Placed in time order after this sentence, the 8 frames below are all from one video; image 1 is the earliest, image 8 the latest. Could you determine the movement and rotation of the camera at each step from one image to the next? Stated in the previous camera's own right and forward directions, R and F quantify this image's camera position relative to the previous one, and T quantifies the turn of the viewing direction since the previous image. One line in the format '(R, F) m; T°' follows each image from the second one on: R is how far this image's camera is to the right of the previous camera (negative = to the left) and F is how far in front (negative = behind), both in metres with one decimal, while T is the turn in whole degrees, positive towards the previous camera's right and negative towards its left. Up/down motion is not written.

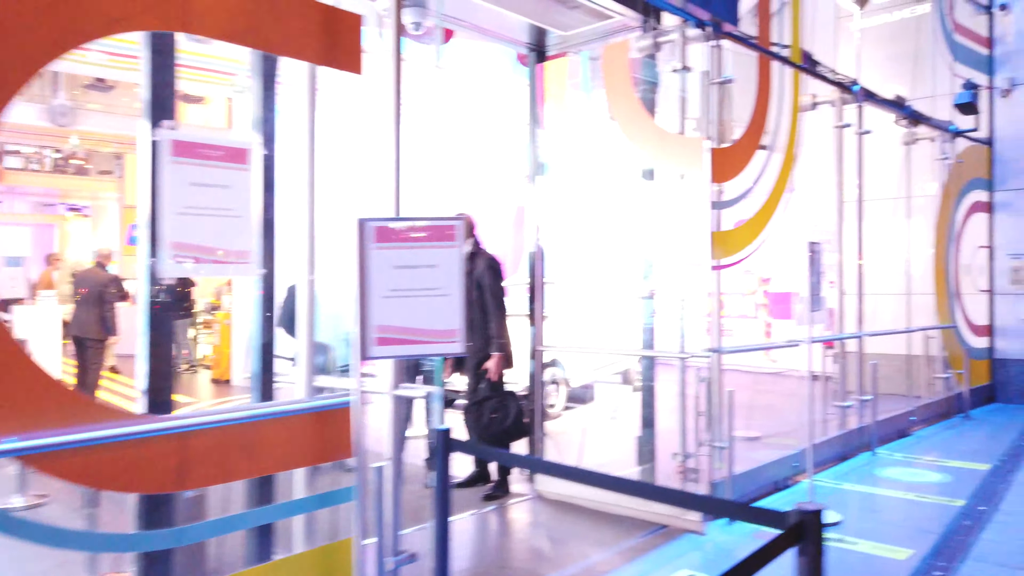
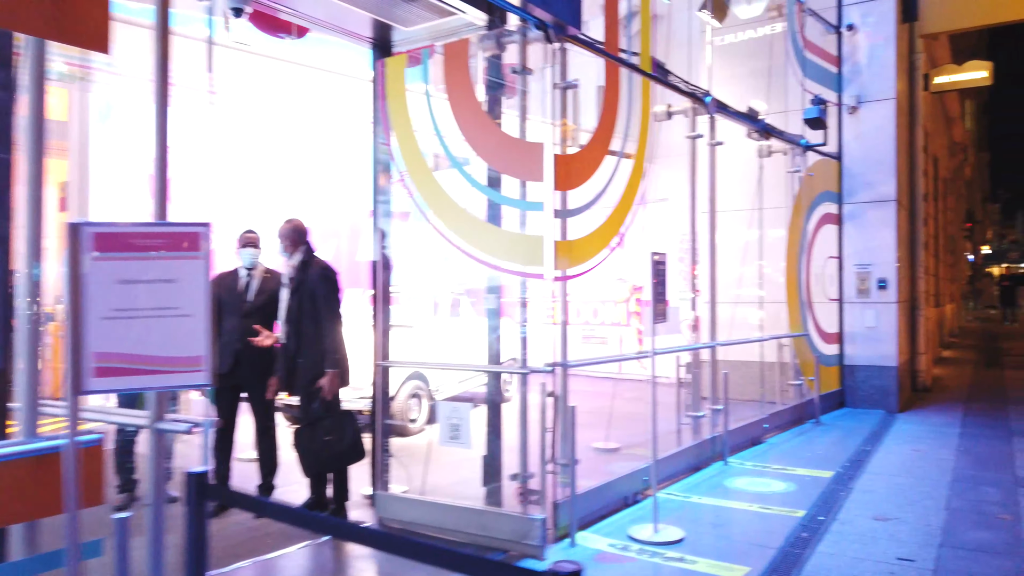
(+0.4, +0.3) m; +8°
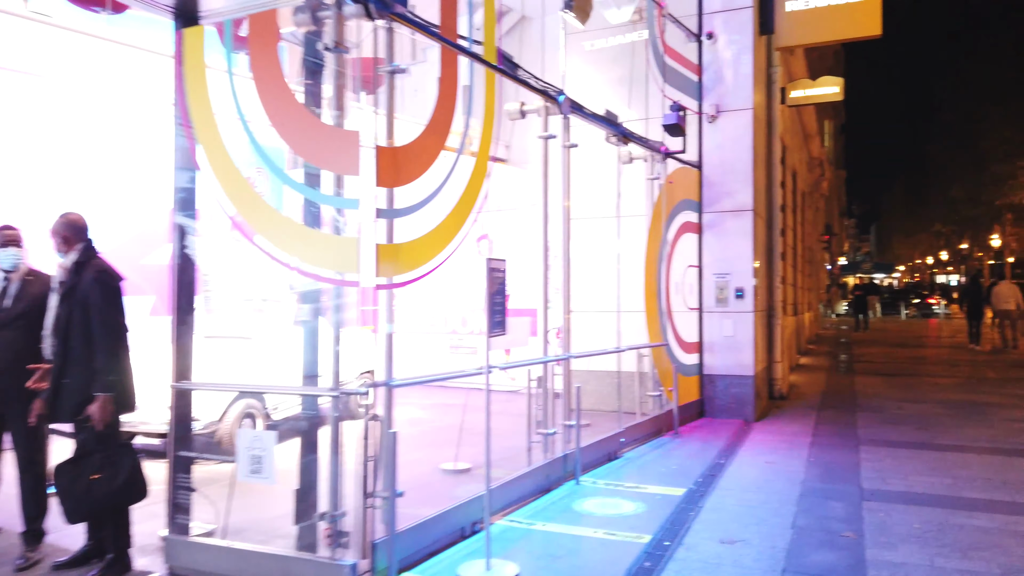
(+0.4, +0.5) m; +8°
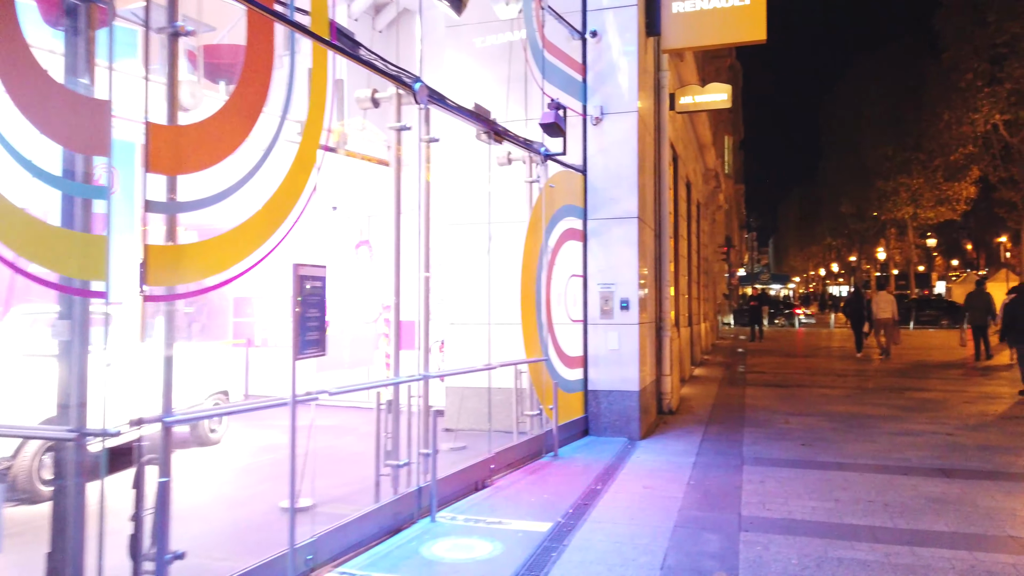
(+0.5, +0.7) m; +7°
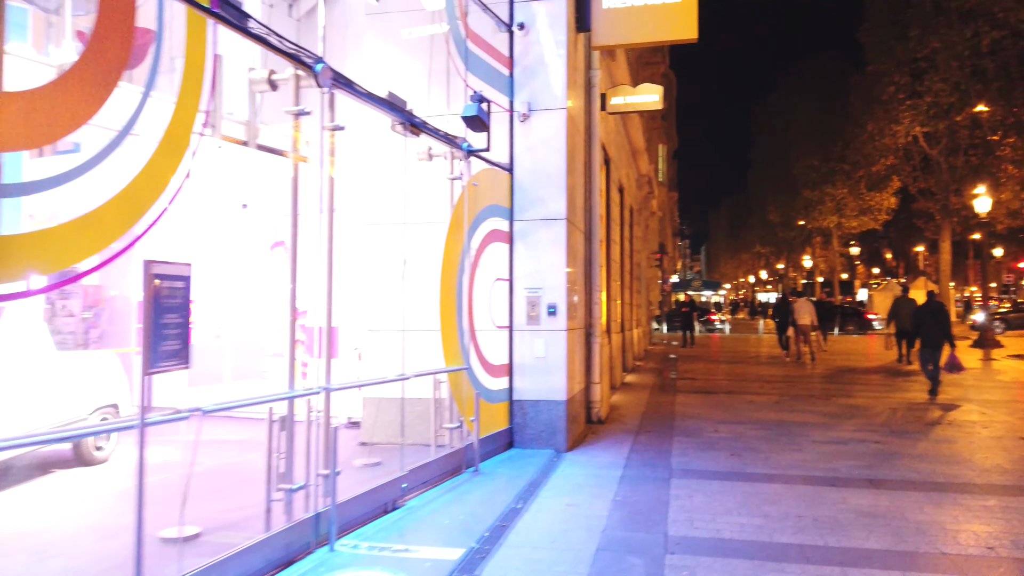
(+0.2, +0.5) m; +5°
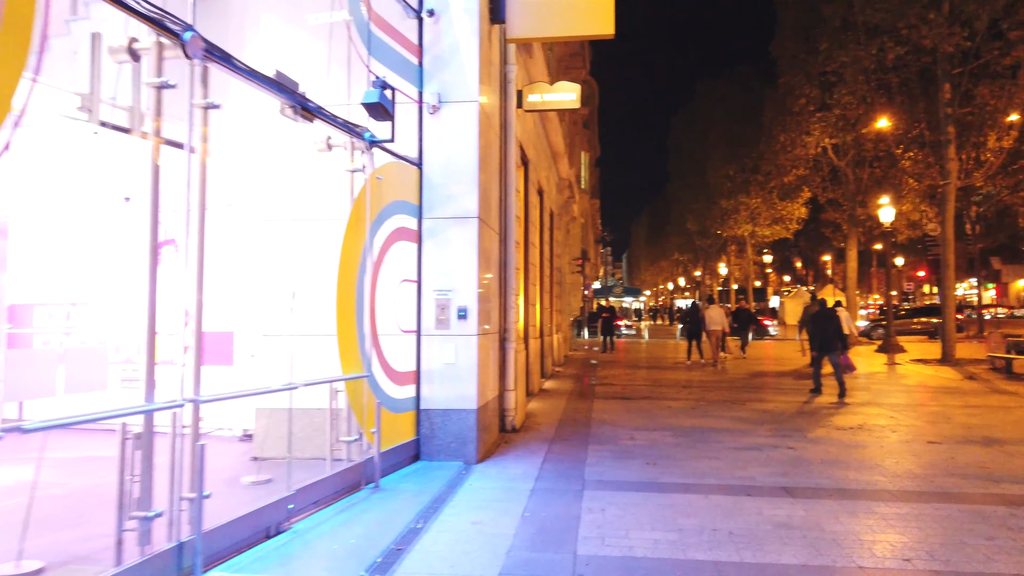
(+0.2, +0.5) m; +6°
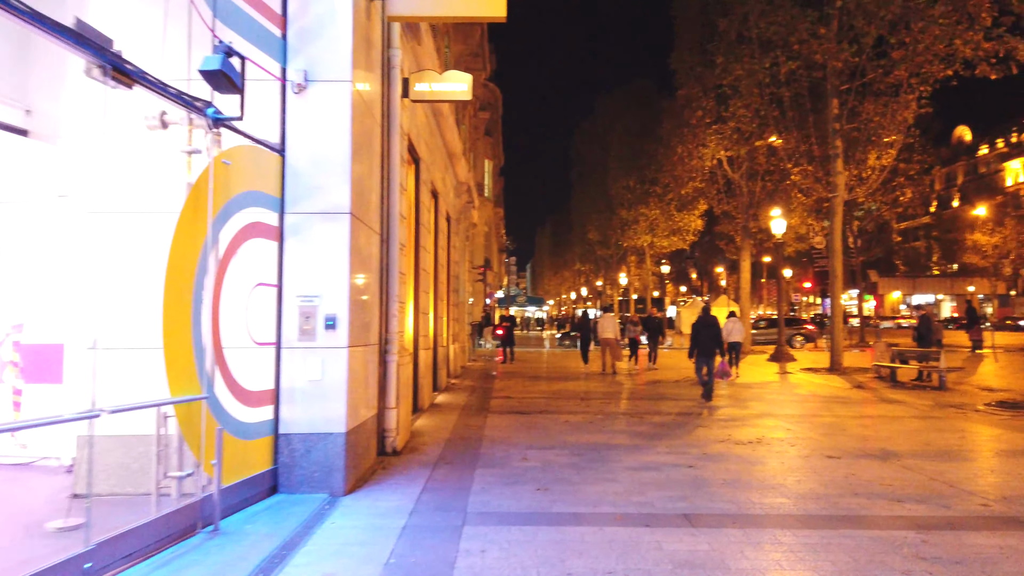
(+0.3, +0.9) m; +7°
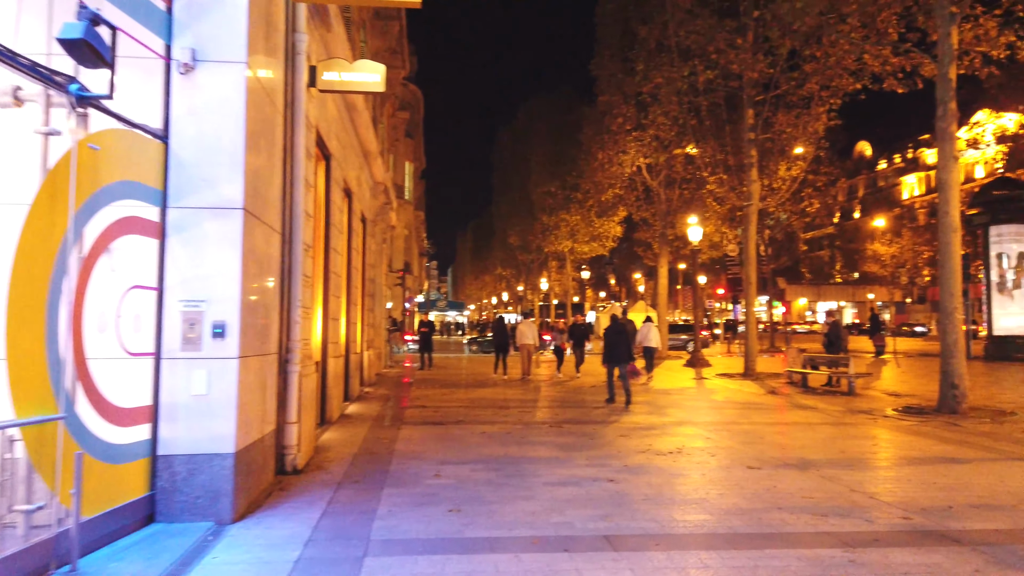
(+0.1, +0.5) m; +6°
